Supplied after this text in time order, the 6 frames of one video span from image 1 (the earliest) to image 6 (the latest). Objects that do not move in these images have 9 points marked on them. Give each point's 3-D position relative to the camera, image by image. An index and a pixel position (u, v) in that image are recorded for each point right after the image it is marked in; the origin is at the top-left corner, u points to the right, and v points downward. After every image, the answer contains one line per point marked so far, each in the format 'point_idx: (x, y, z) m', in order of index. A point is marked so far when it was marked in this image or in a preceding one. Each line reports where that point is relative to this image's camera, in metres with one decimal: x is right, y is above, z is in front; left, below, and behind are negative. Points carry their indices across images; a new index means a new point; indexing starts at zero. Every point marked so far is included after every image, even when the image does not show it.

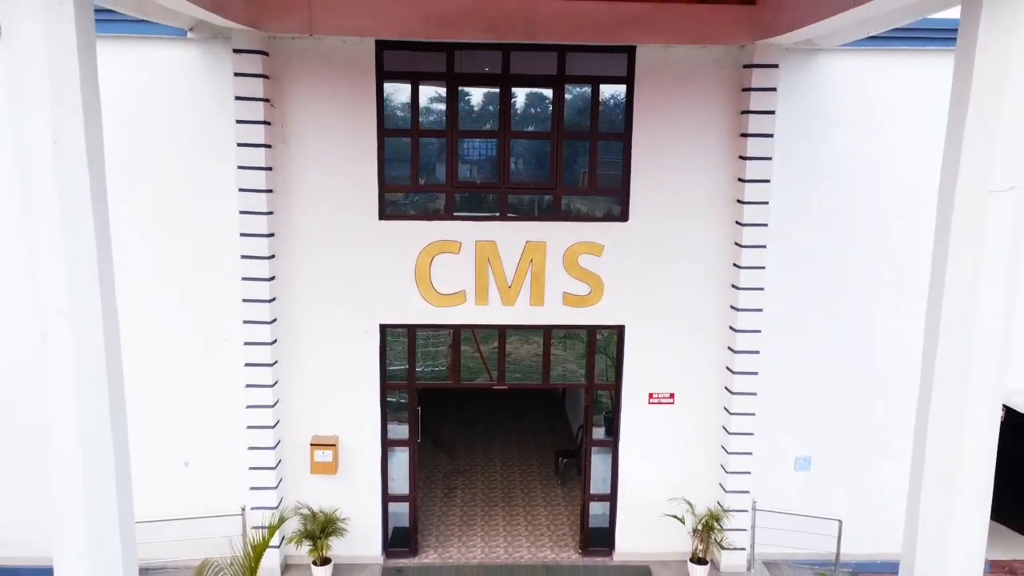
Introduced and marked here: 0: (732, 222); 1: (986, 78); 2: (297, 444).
0: (+2.3, +0.7, +7.4) m
1: (+2.6, +1.2, +4.0) m
2: (-2.3, -1.7, +7.5) m
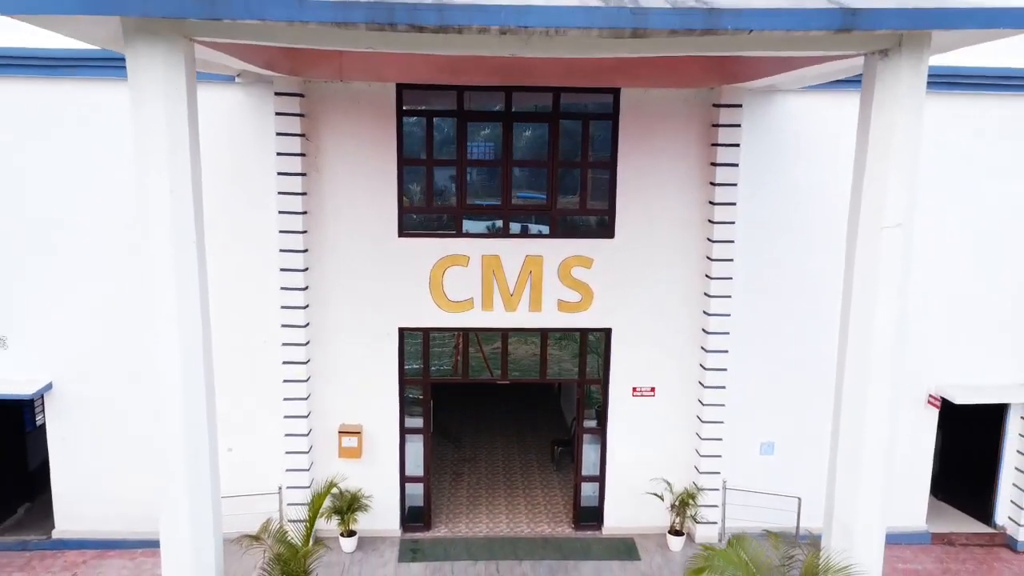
0: (+2.3, +0.6, +8.5) m
1: (+2.7, +1.1, +5.1) m
2: (-2.3, -1.8, +8.7) m
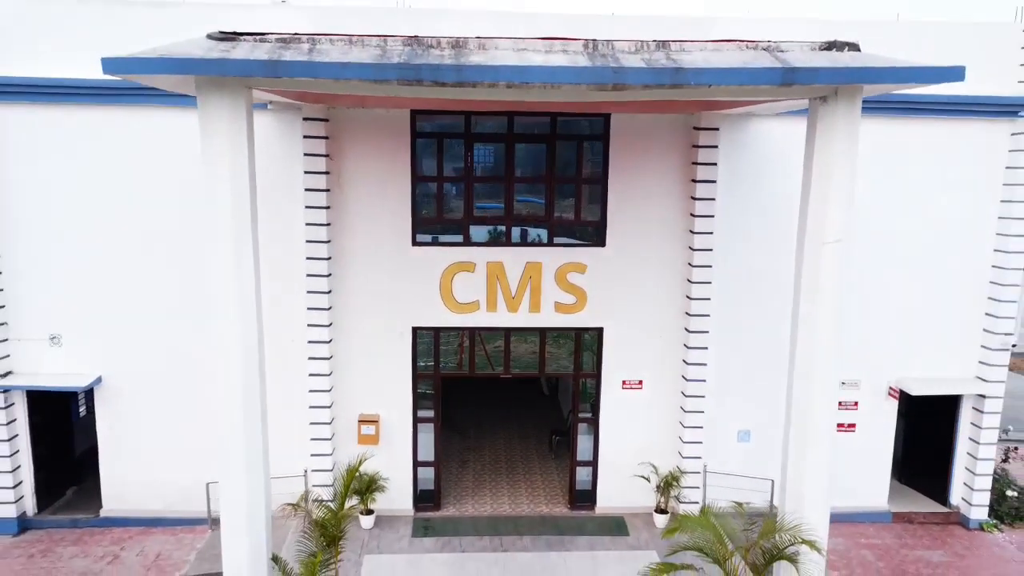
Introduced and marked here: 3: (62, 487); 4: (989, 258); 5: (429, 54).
0: (+2.4, +0.6, +9.5) m
1: (+2.7, +1.0, +6.1) m
2: (-2.3, -1.8, +9.6) m
3: (-6.6, -2.9, +10.3) m
4: (+6.5, +0.4, +9.5) m
5: (-0.6, +1.8, +5.4) m
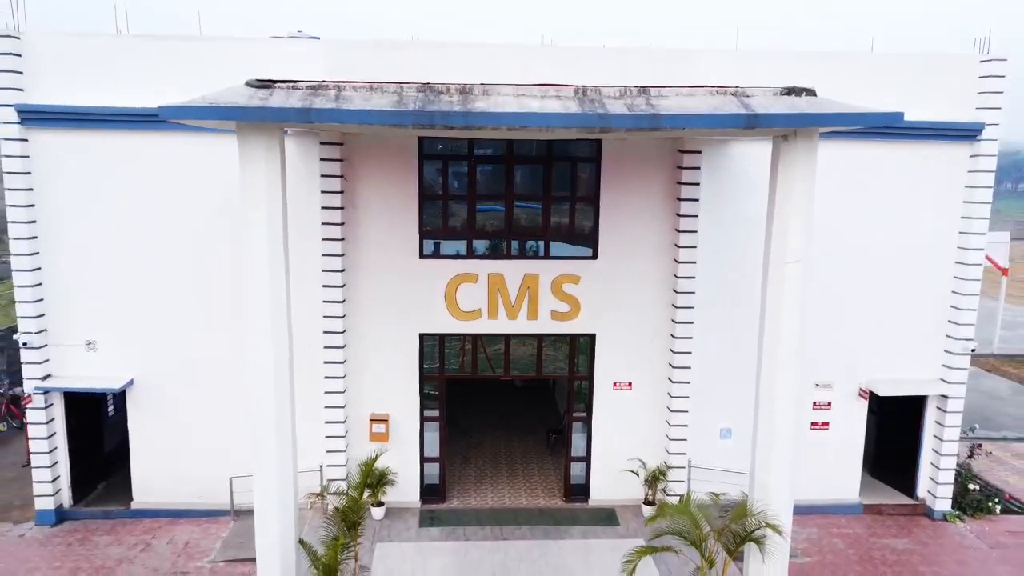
0: (+2.4, +0.4, +10.3) m
1: (+2.7, +0.9, +6.9) m
2: (-2.3, -2.0, +10.4) m
3: (-6.6, -3.1, +11.1) m
4: (+6.5, +0.3, +10.3) m
5: (-0.6, +1.7, +6.2) m
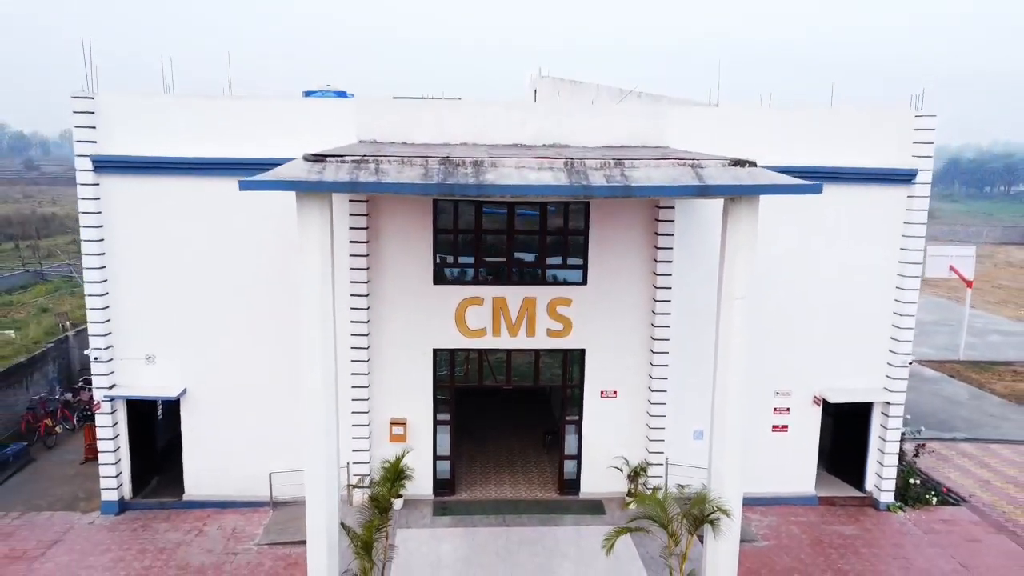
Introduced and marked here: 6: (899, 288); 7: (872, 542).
0: (+2.4, +0.1, +11.9) m
1: (+2.7, +0.5, +8.5) m
2: (-2.3, -2.3, +12.1) m
3: (-6.6, -3.4, +12.7) m
4: (+6.5, -0.1, +12.0) m
5: (-0.6, +1.3, +7.9) m
6: (+6.6, 0.0, +11.9) m
7: (+5.9, -4.2, +11.4) m
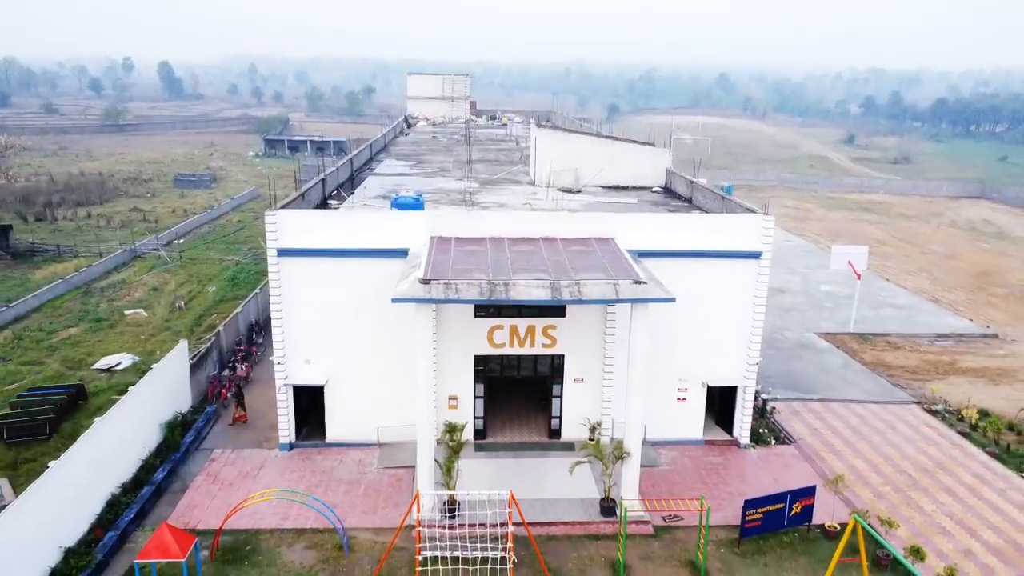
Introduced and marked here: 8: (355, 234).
0: (+2.6, -0.8, +19.9) m
1: (+3.0, -0.8, +16.5) m
2: (-2.0, -3.2, +20.3) m
3: (-6.4, -4.2, +21.0) m
4: (+6.8, -1.0, +19.9) m
5: (-0.3, -0.1, +15.7) m
6: (+6.9, -0.9, +19.9) m
7: (+6.2, -5.1, +19.8) m
8: (-4.2, +1.4, +18.8) m
